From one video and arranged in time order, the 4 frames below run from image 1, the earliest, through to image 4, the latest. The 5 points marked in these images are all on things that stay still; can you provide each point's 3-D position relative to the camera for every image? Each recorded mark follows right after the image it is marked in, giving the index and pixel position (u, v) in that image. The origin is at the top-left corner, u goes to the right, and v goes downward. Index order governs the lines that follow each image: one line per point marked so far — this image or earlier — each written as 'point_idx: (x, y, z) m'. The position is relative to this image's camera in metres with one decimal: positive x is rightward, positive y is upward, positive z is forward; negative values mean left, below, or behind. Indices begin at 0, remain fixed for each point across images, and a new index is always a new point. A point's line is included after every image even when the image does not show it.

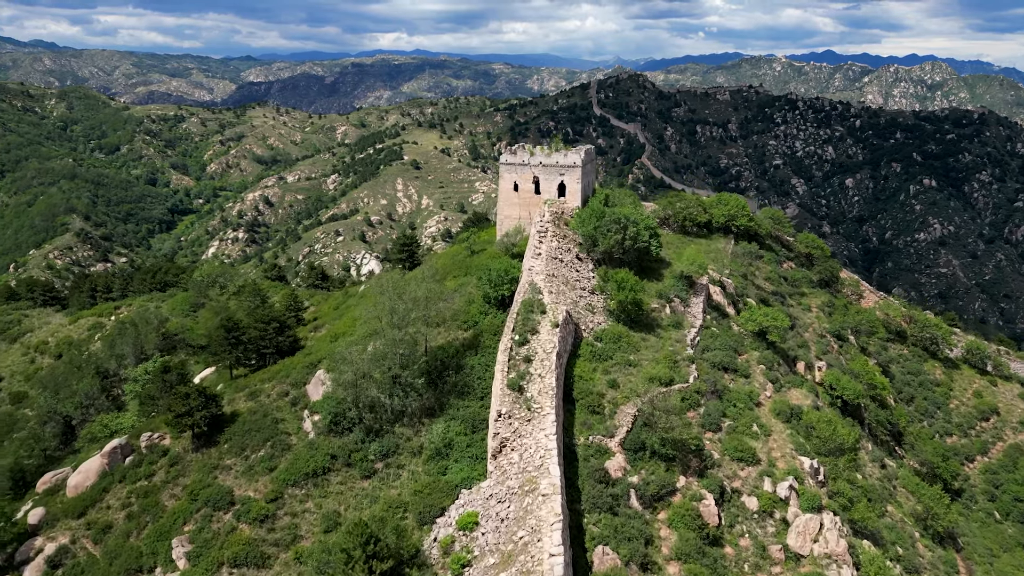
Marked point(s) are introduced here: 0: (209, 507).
0: (-7.9, -5.7, +19.2) m
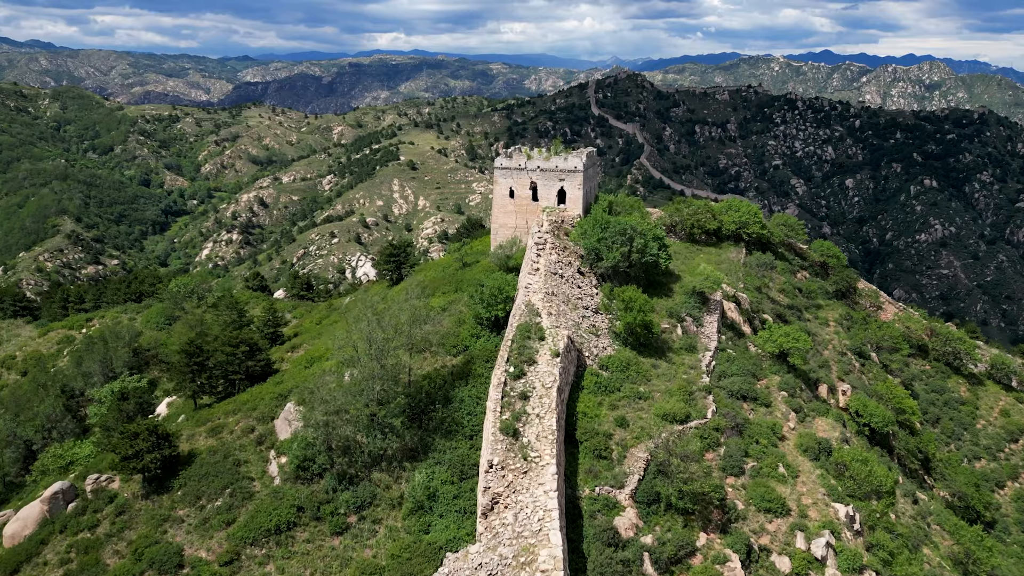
0: (-8.1, -6.4, +16.5) m
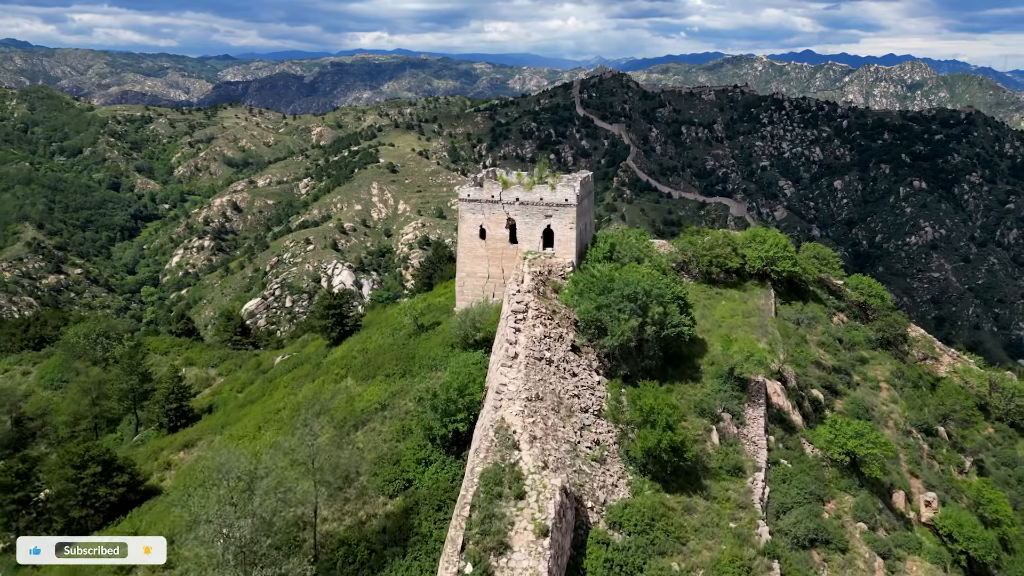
0: (-8.7, -8.6, +9.1) m
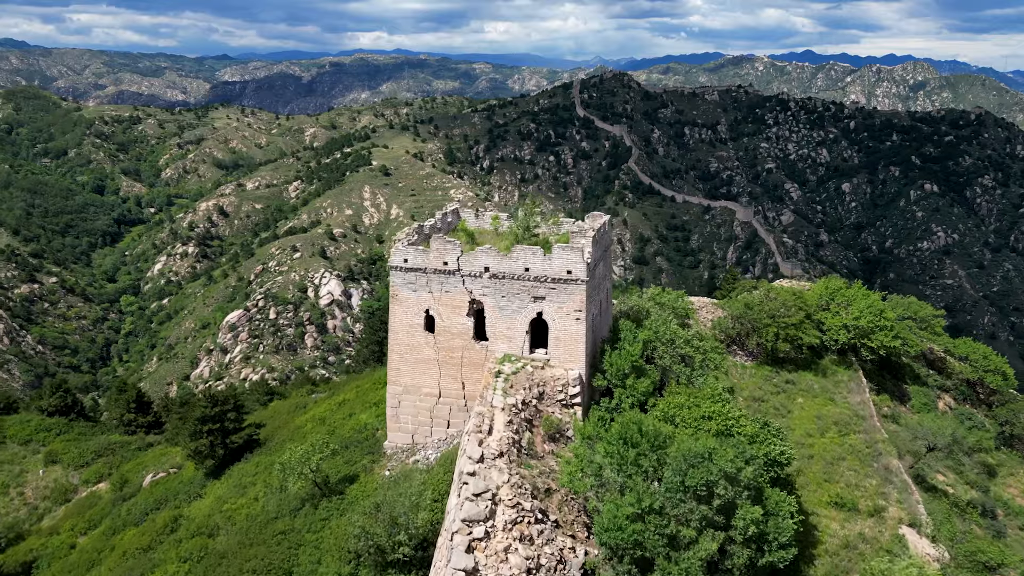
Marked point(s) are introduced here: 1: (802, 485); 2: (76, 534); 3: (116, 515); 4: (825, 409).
0: (-9.3, -11.0, -0.1) m
1: (+5.7, -3.7, +14.3) m
2: (-11.3, -6.3, +19.0) m
3: (-9.8, -5.6, +18.5) m
4: (+7.7, -3.1, +17.8) m
